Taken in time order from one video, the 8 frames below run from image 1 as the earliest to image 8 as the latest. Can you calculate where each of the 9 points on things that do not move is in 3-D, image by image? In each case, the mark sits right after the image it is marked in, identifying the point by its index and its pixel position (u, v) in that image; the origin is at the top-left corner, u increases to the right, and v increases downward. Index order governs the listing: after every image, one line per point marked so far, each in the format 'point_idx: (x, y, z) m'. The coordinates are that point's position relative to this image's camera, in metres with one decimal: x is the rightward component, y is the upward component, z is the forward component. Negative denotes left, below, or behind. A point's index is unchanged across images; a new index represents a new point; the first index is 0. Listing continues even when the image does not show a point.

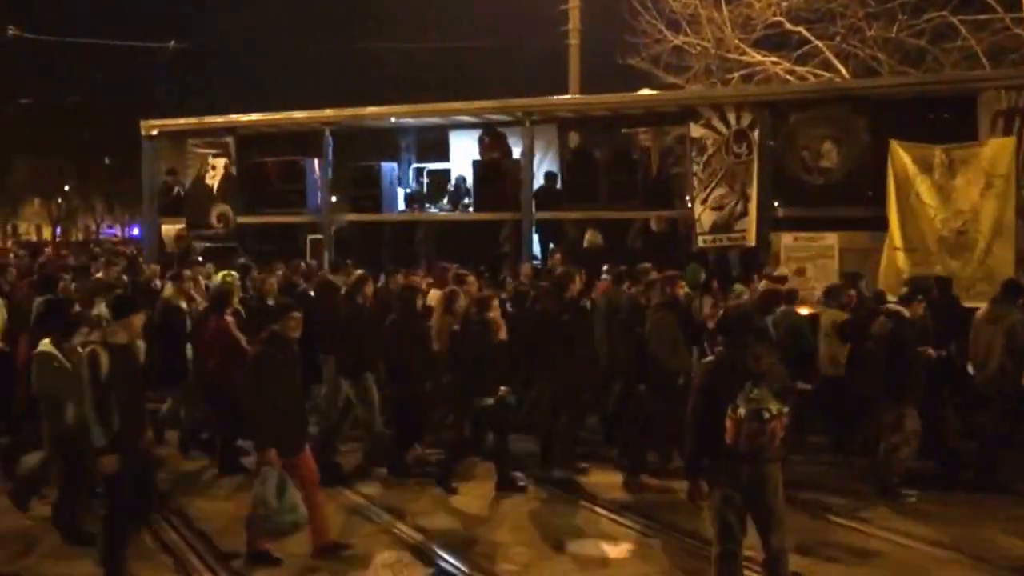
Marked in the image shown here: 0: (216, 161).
0: (-7.3, +3.2, +16.7) m
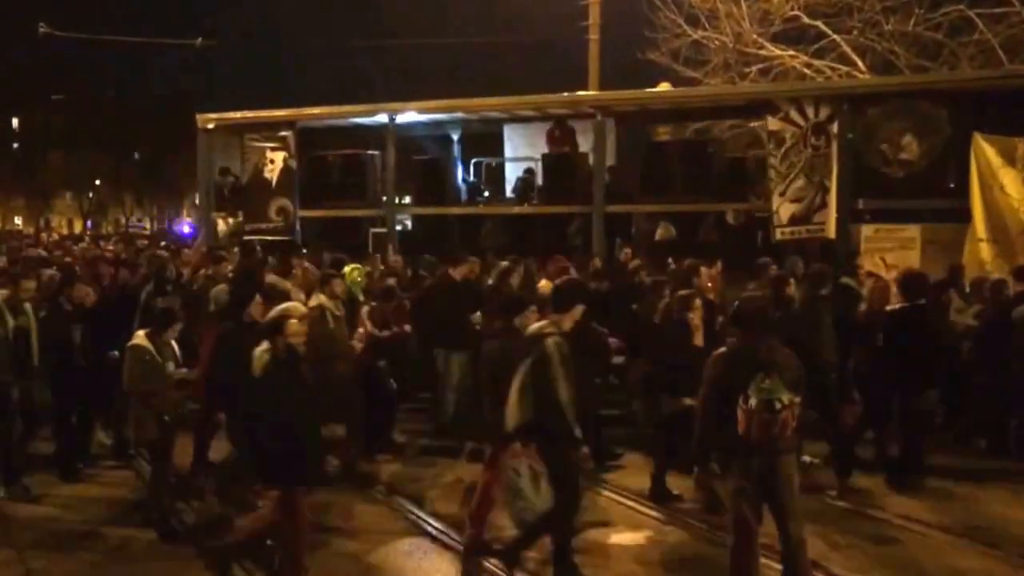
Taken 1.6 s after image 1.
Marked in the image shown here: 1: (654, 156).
0: (-5.9, +3.3, +16.7) m
1: (+2.9, +2.7, +13.9) m
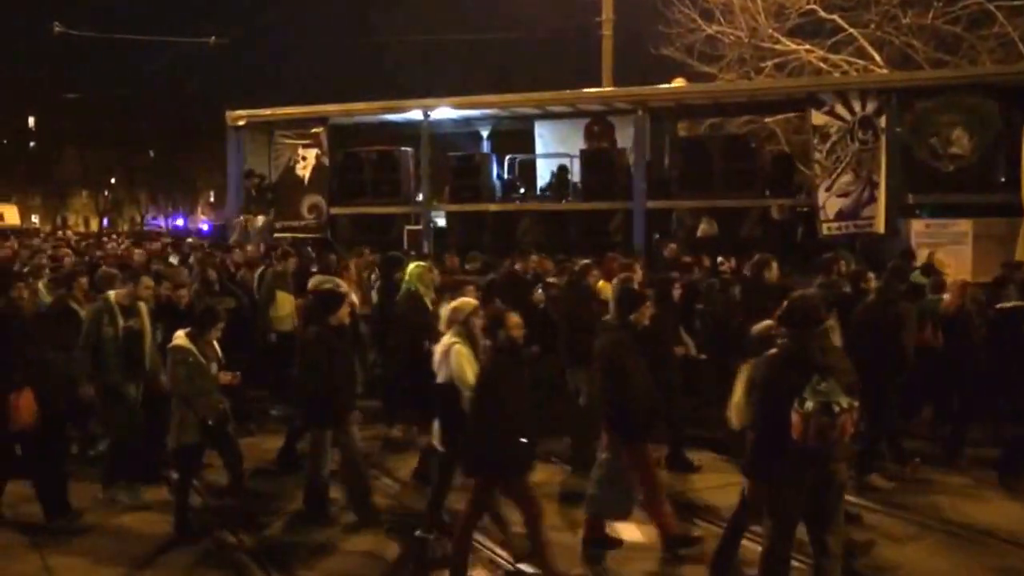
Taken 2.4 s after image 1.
0: (-5.1, +3.3, +16.5) m
1: (+3.7, +2.8, +13.8) m
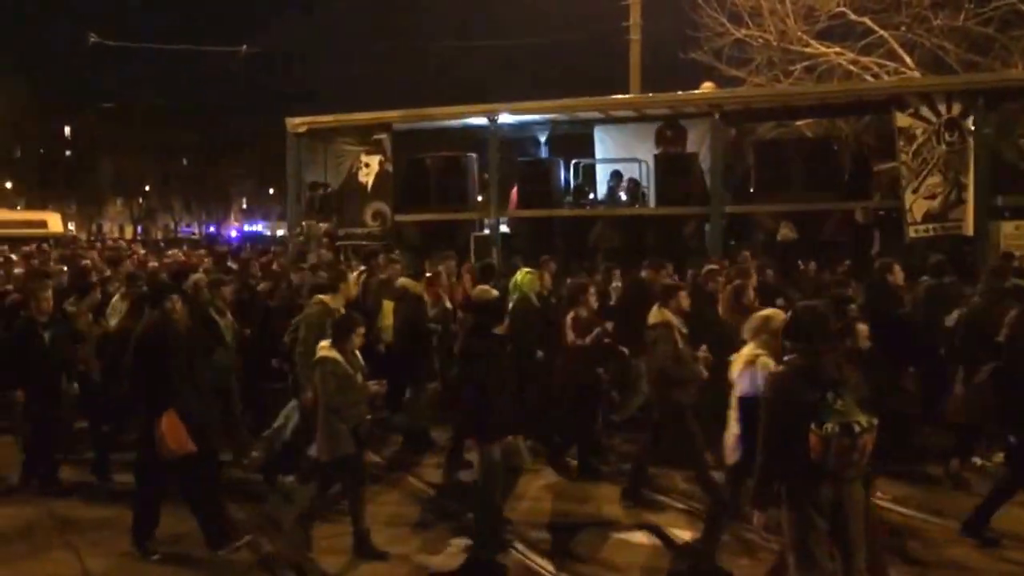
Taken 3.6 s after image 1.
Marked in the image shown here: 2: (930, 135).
0: (-3.5, +3.2, +16.5) m
1: (+5.3, +2.7, +13.7) m
2: (+7.7, +2.8, +12.5) m
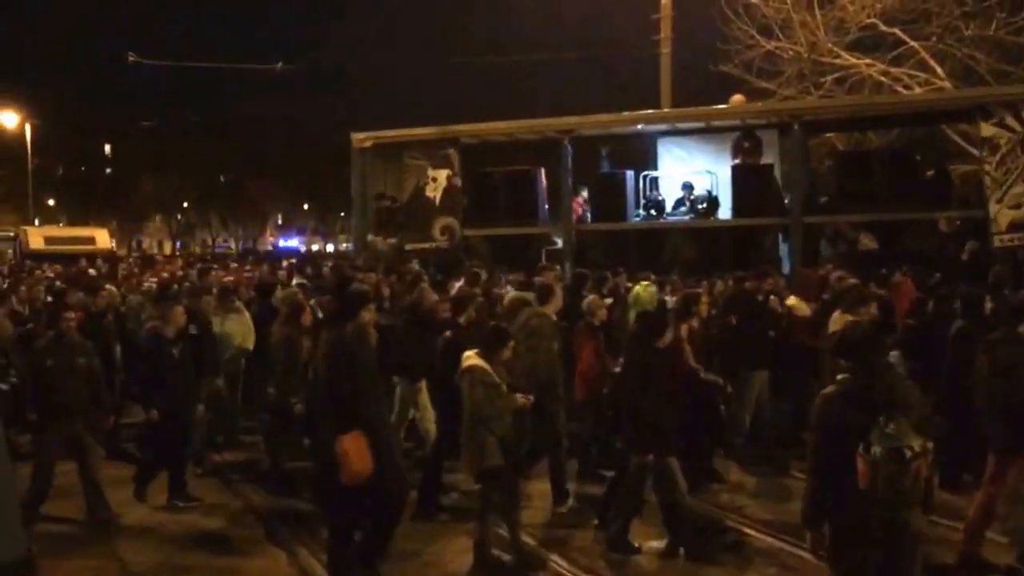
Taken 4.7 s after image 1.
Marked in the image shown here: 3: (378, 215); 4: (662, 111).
0: (-1.9, +2.8, +16.7) m
1: (+6.9, +2.5, +13.8) m
2: (+9.3, +2.6, +12.5) m
3: (-3.3, +1.8, +17.2) m
4: (+3.5, +3.9, +15.1) m
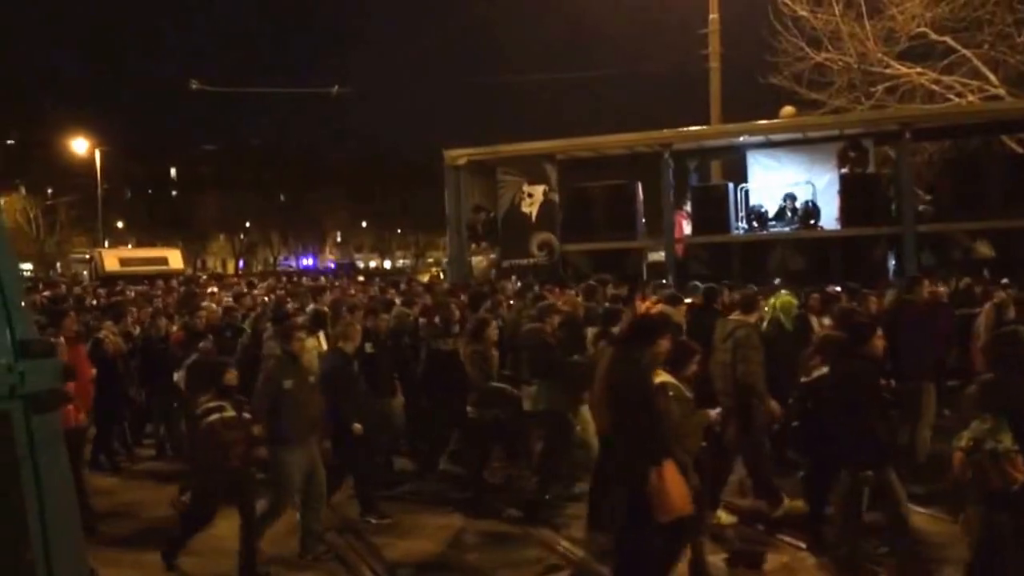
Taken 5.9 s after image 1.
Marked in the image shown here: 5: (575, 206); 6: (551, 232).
0: (+0.5, +2.5, +17.0) m
1: (+9.2, +2.3, +13.8) m
2: (+11.6, +2.5, +12.5) m
3: (-0.9, +1.4, +17.5) m
4: (+5.8, +3.7, +15.2) m
5: (+1.6, +2.0, +17.0) m
6: (+1.0, +1.4, +16.9) m
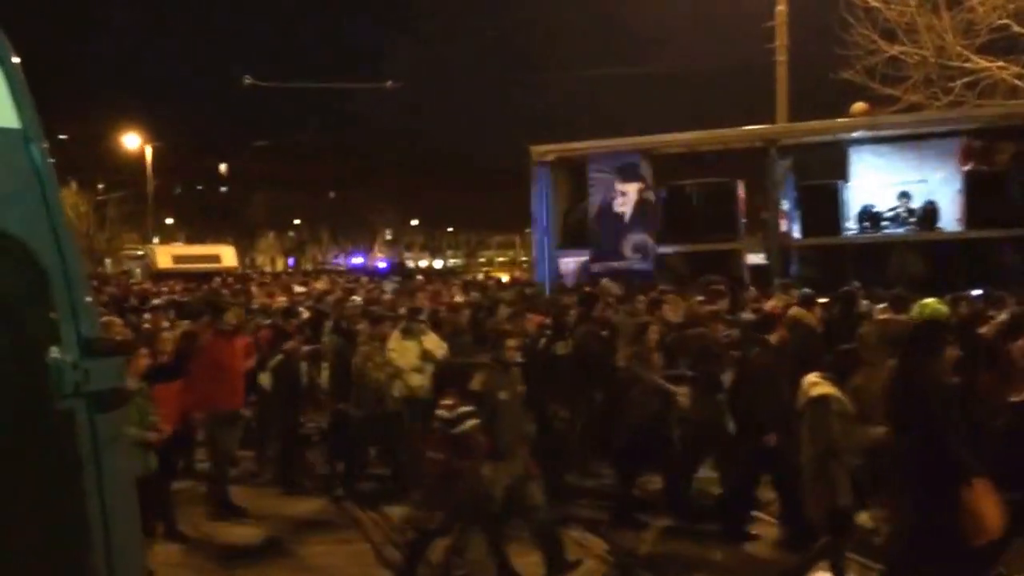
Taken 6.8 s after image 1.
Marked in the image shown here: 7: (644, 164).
0: (+2.7, +2.4, +15.6) m
1: (+11.2, +2.1, +12.1) m
2: (+13.5, +2.3, +10.7) m
3: (+1.2, +1.3, +16.2) m
4: (+7.9, +3.5, +13.7) m
5: (+3.7, +1.9, +15.6) m
6: (+3.1, +1.3, +15.5) m
7: (+3.0, +2.9, +15.5) m
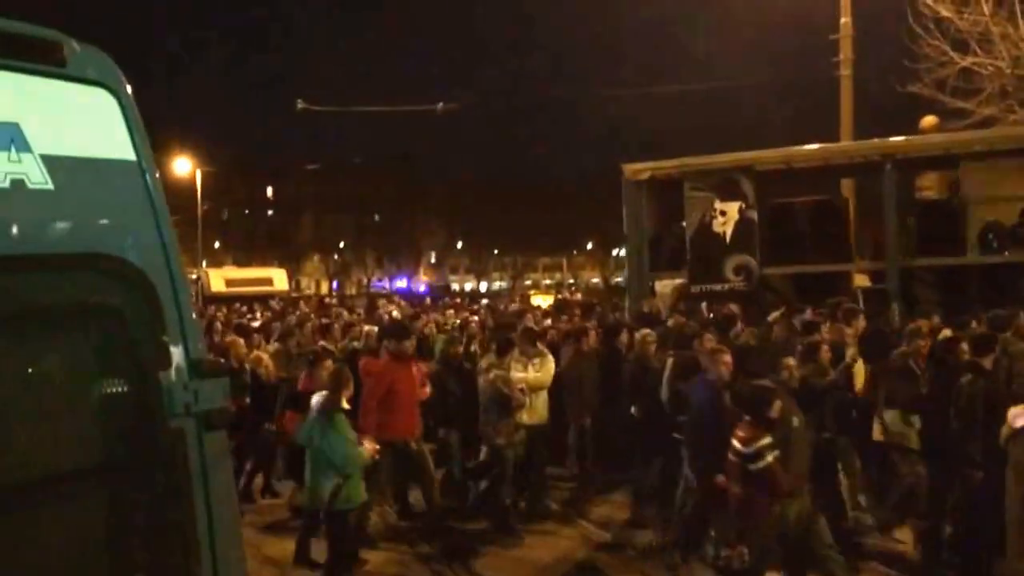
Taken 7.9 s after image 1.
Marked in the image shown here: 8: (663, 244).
0: (+4.6, +1.8, +14.5) m
1: (+13.0, +1.7, +10.6) m
2: (+15.3, +2.0, +9.1) m
3: (+3.2, +0.8, +15.1) m
4: (+9.7, +3.0, +12.4) m
5: (+5.6, +1.4, +14.4) m
6: (+5.0, +0.8, +14.3) m
7: (+5.0, +2.4, +14.4) m
8: (+3.3, +1.1, +15.2) m
